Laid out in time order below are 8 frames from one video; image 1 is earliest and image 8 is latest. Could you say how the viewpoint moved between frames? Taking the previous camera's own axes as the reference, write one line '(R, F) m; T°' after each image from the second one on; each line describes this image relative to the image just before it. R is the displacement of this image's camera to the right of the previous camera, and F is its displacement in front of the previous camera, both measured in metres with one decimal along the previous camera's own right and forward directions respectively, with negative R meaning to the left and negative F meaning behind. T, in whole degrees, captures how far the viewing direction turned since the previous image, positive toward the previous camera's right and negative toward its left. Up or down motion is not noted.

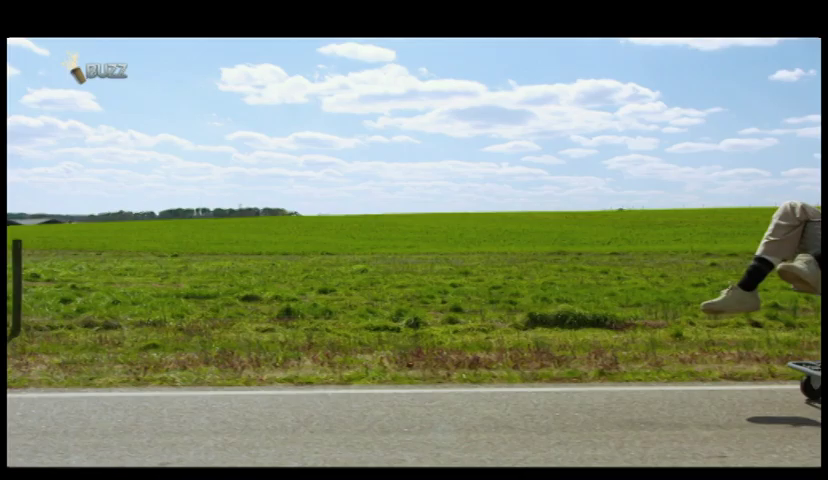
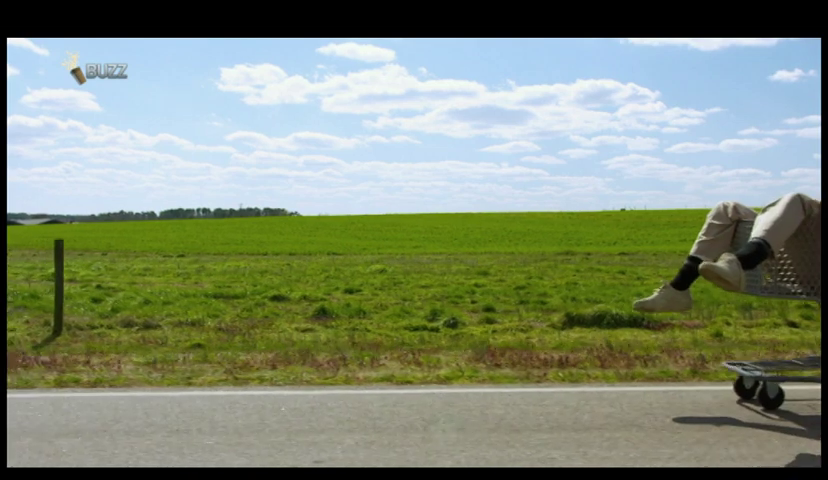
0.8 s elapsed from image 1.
(-0.5, 0.0) m; 0°
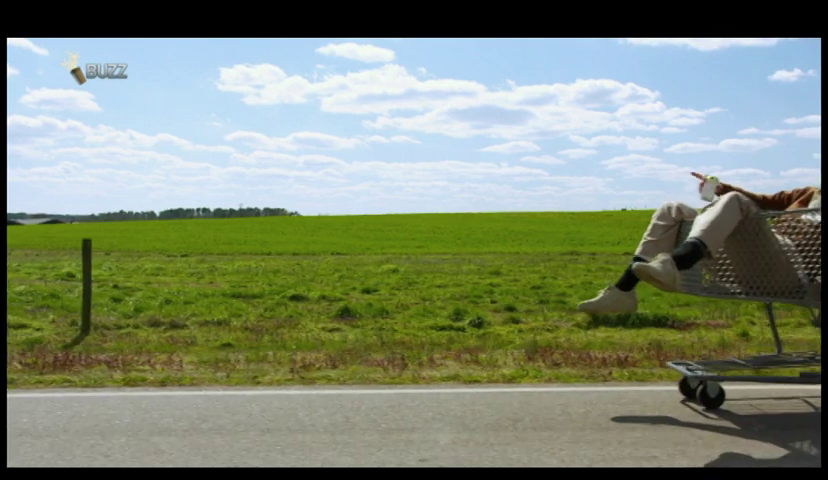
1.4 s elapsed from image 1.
(-0.3, 0.0) m; 0°
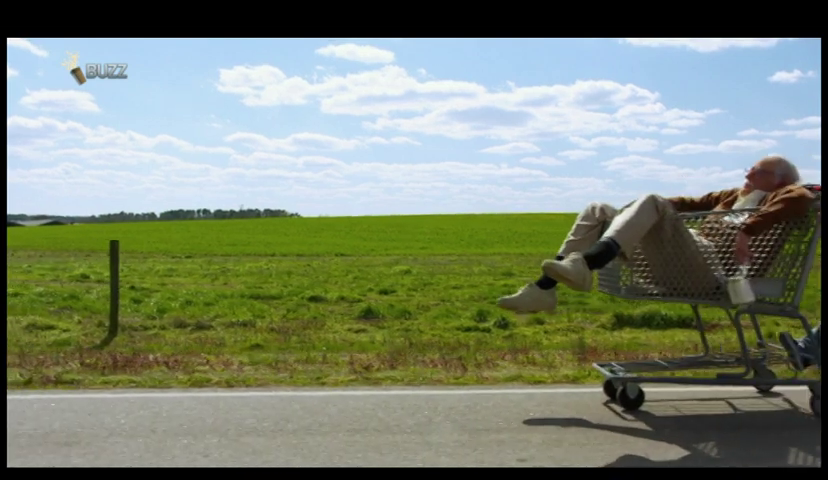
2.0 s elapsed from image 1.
(-0.3, 0.0) m; 0°
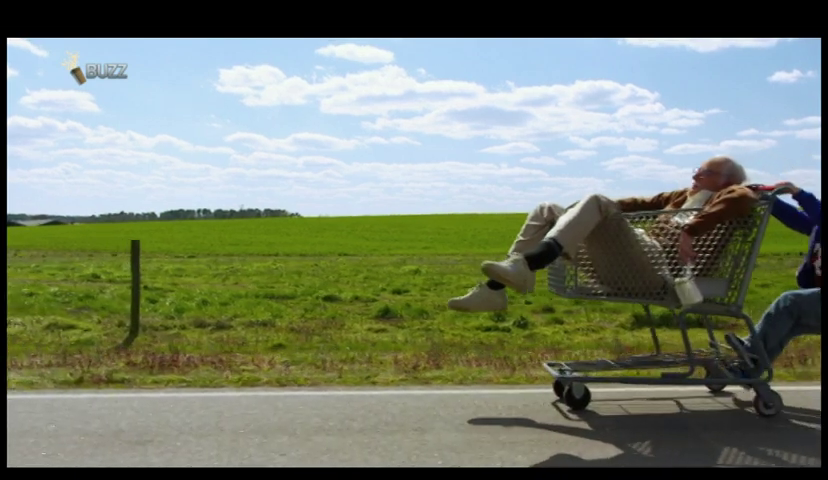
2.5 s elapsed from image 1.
(-0.2, 0.0) m; 0°
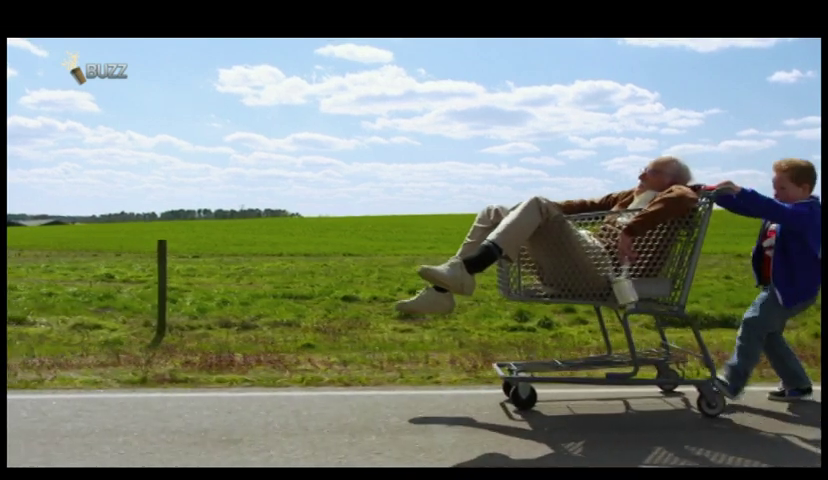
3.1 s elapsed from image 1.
(-0.3, 0.0) m; 0°
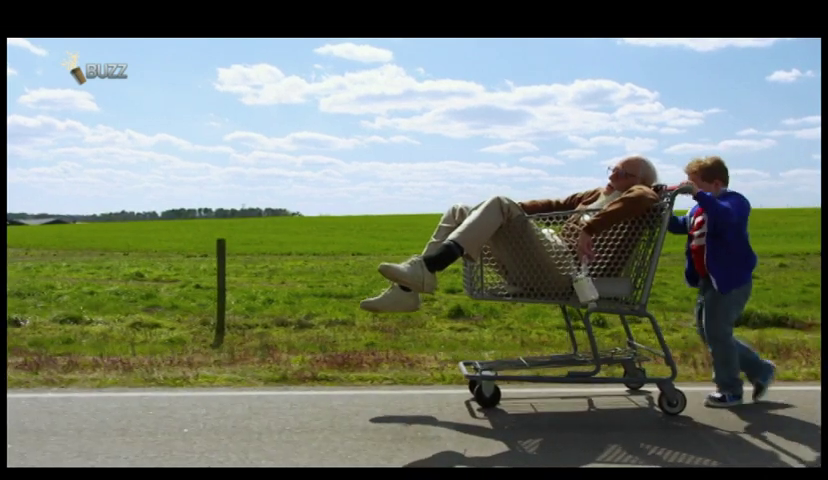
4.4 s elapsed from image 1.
(-0.7, 0.0) m; 0°
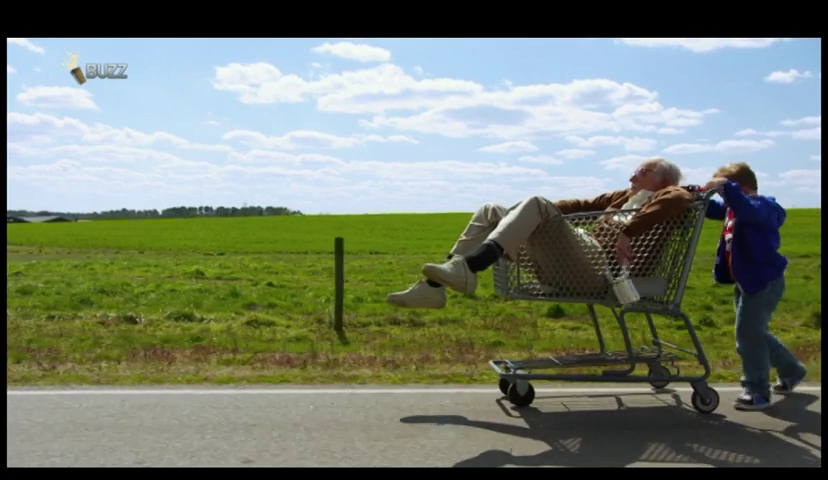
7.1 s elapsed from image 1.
(-1.4, 0.0) m; 0°
